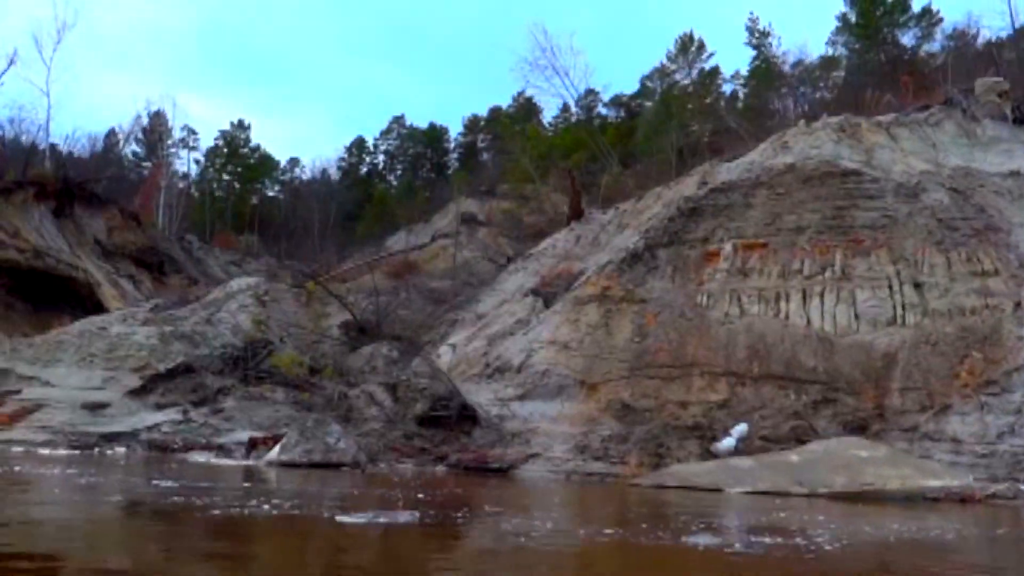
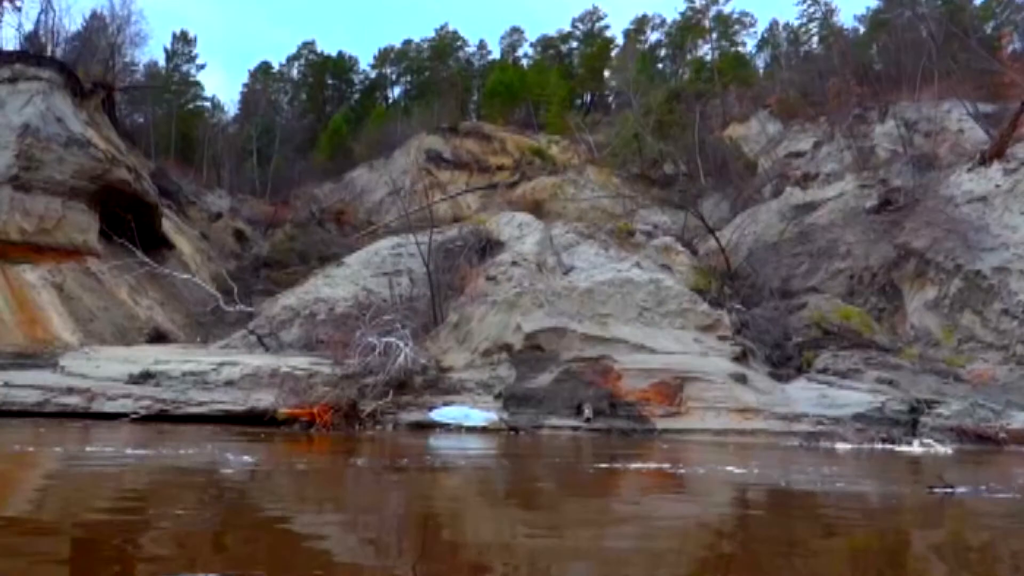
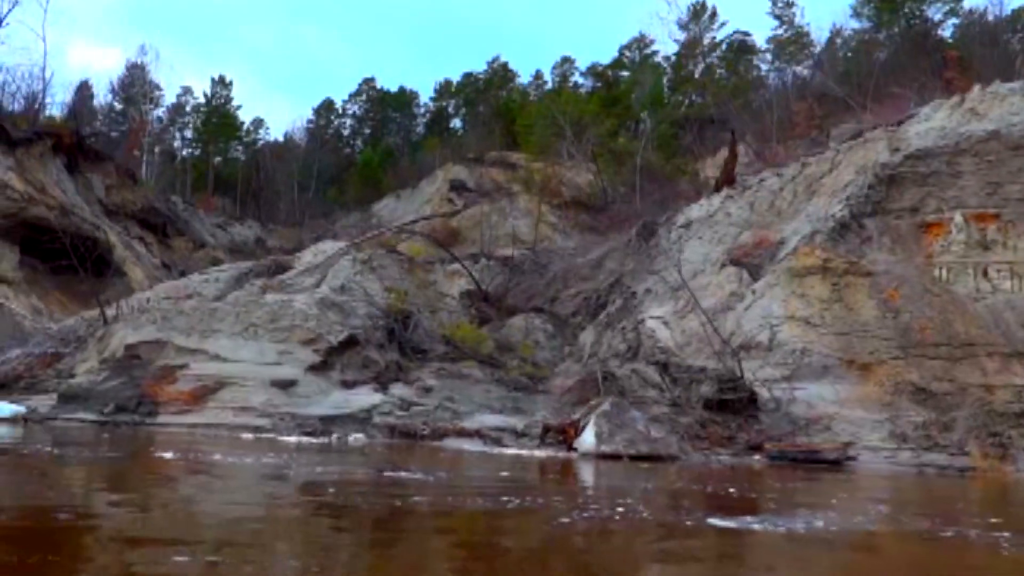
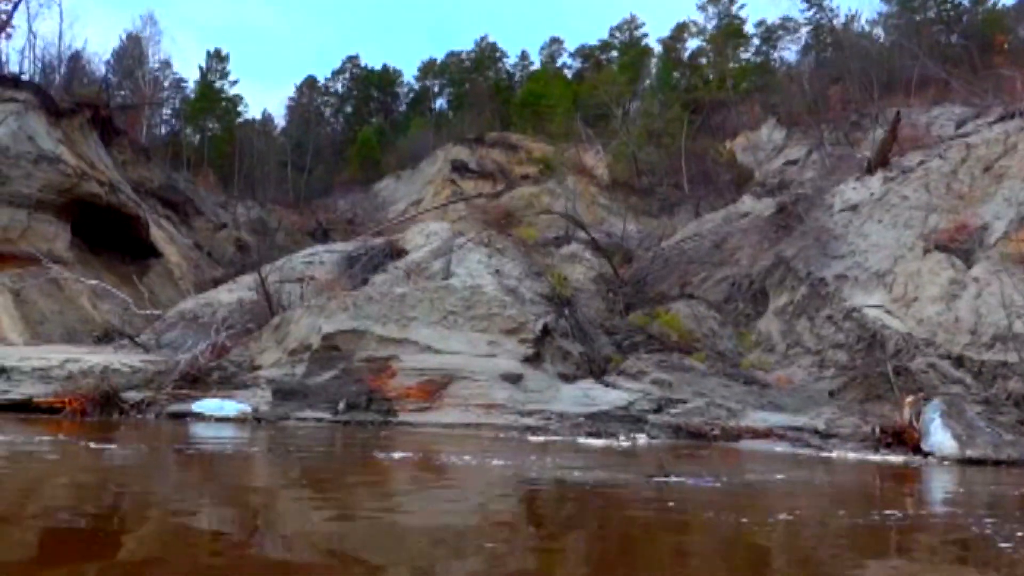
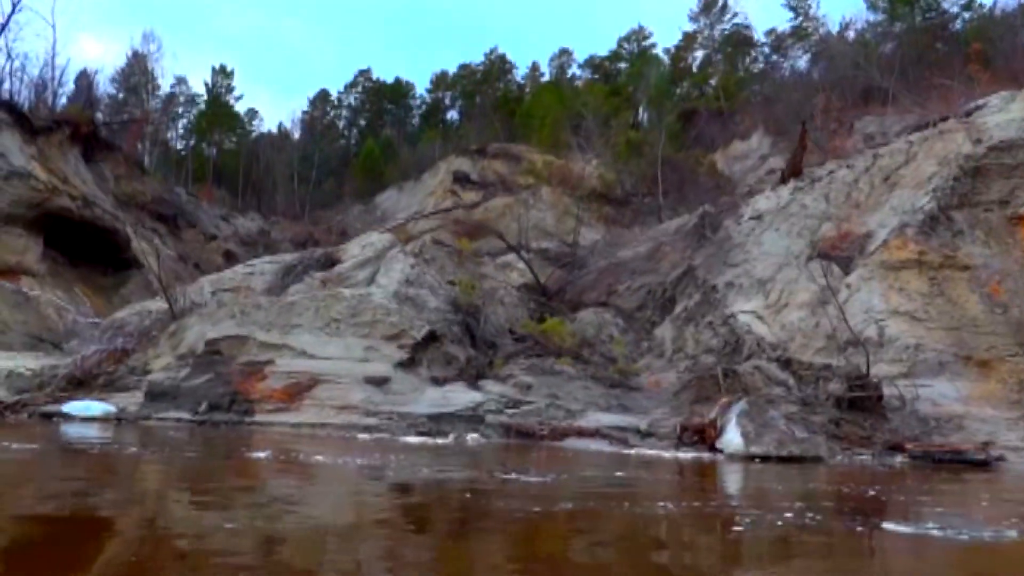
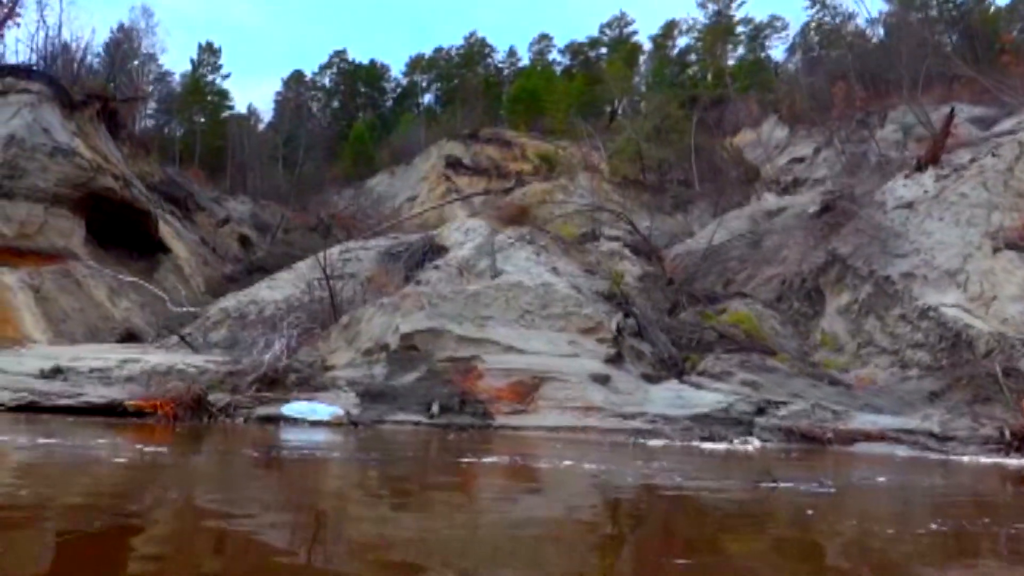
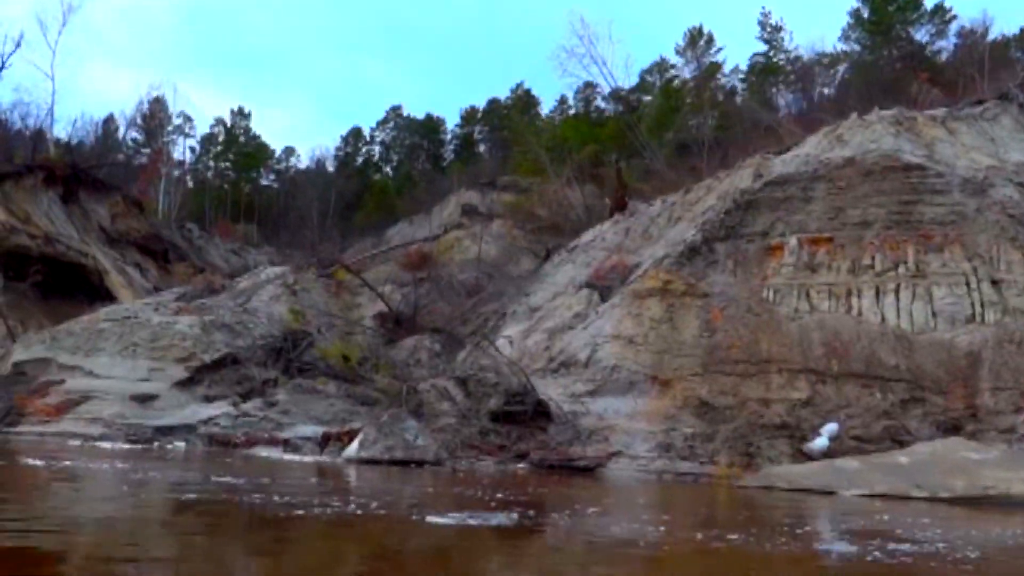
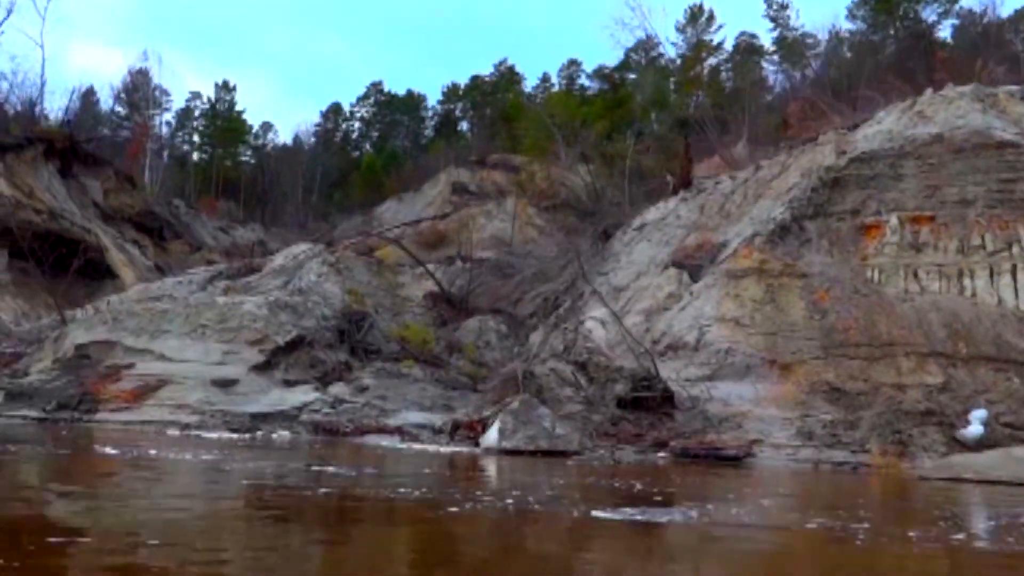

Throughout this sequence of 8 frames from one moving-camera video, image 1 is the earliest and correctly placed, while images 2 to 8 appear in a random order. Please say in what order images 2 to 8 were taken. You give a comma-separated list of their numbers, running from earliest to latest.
7, 8, 3, 5, 4, 6, 2
